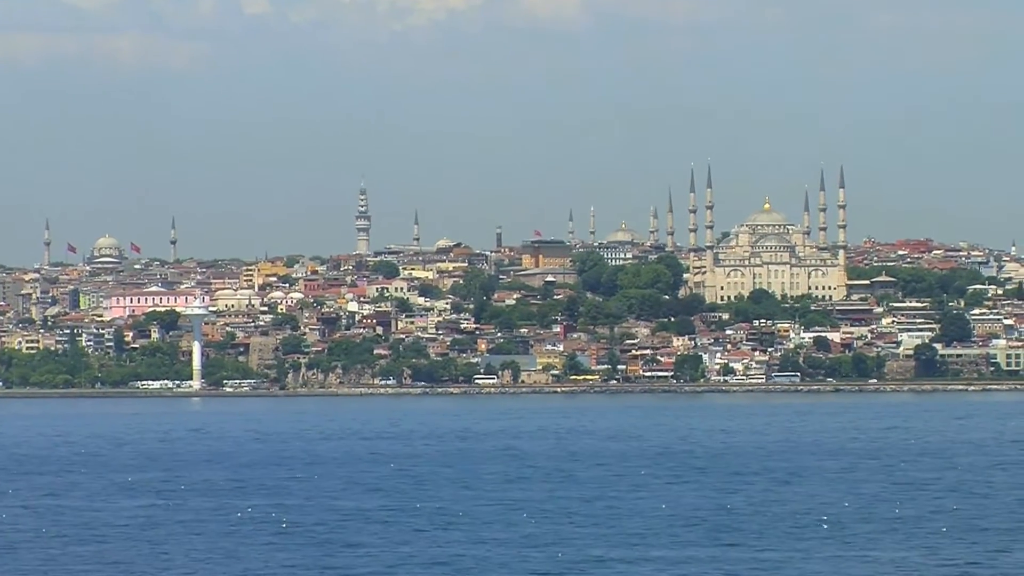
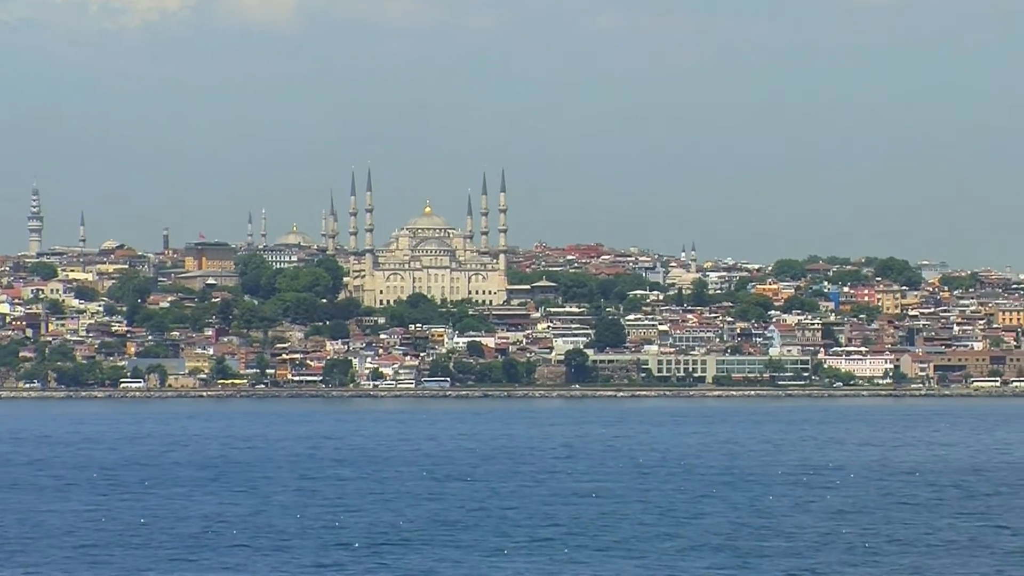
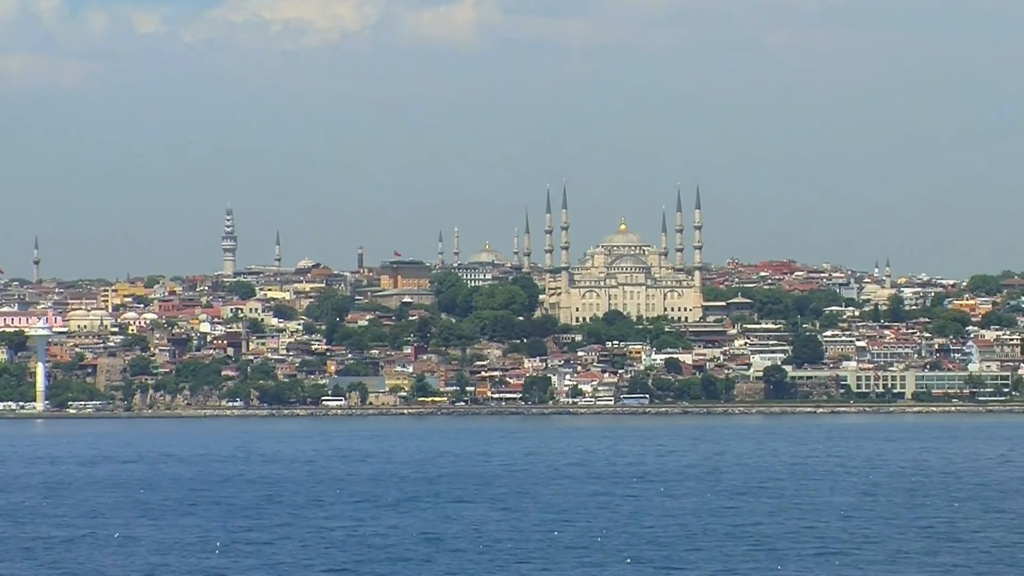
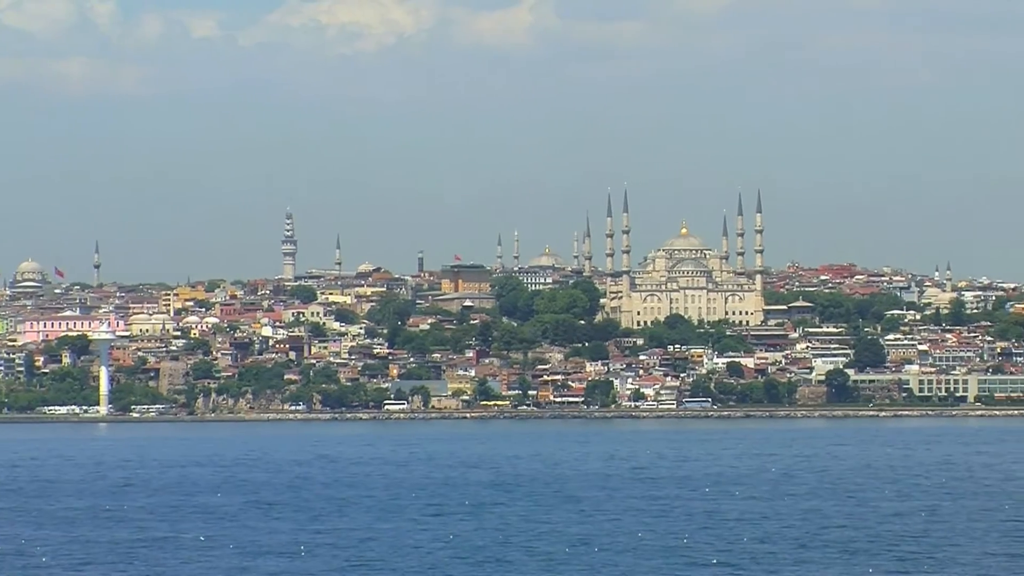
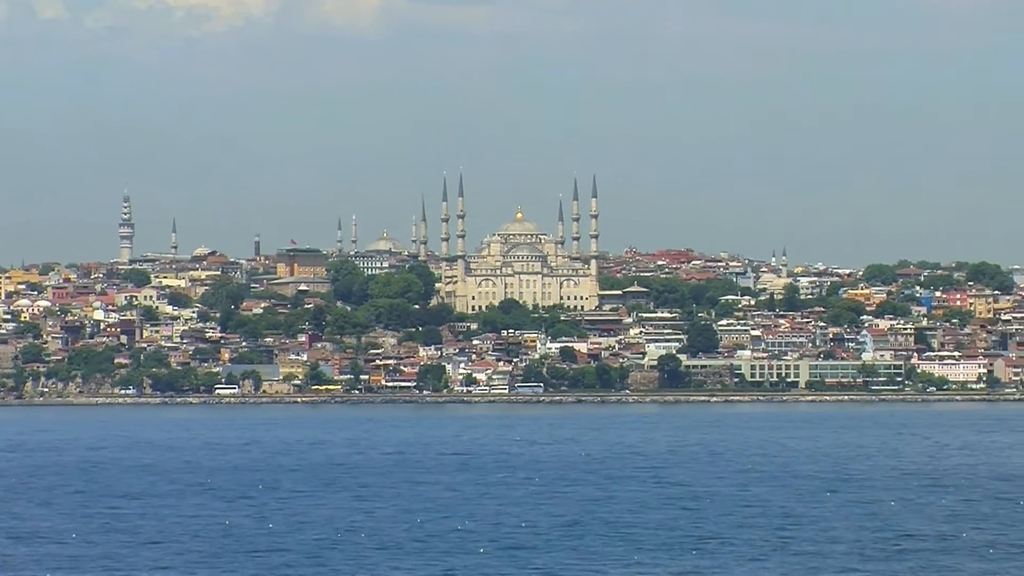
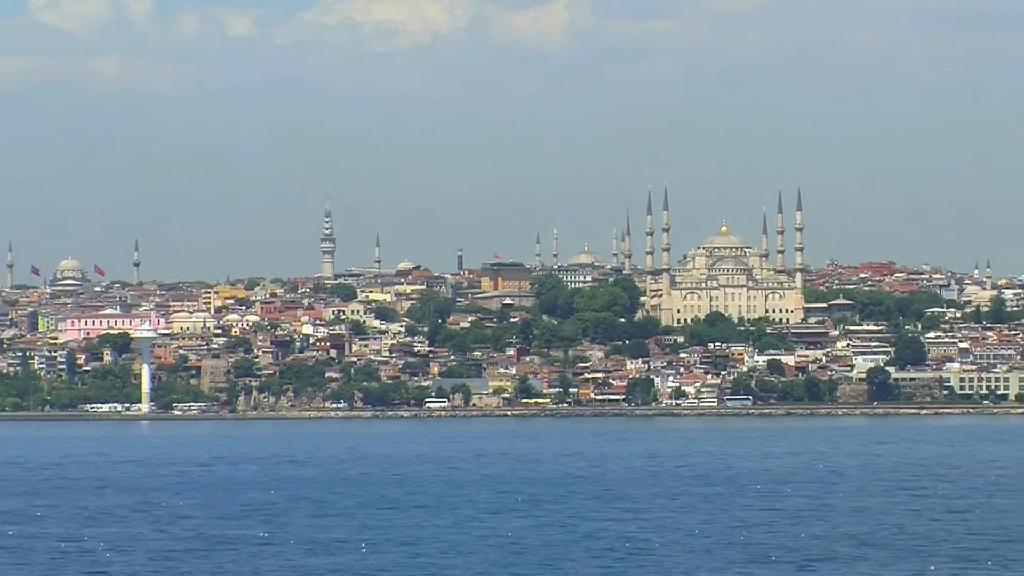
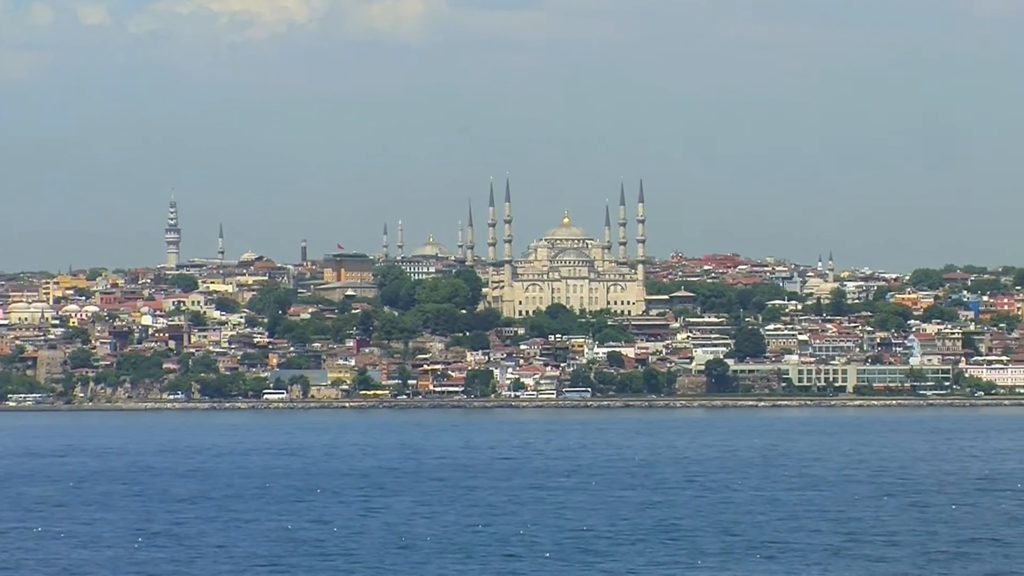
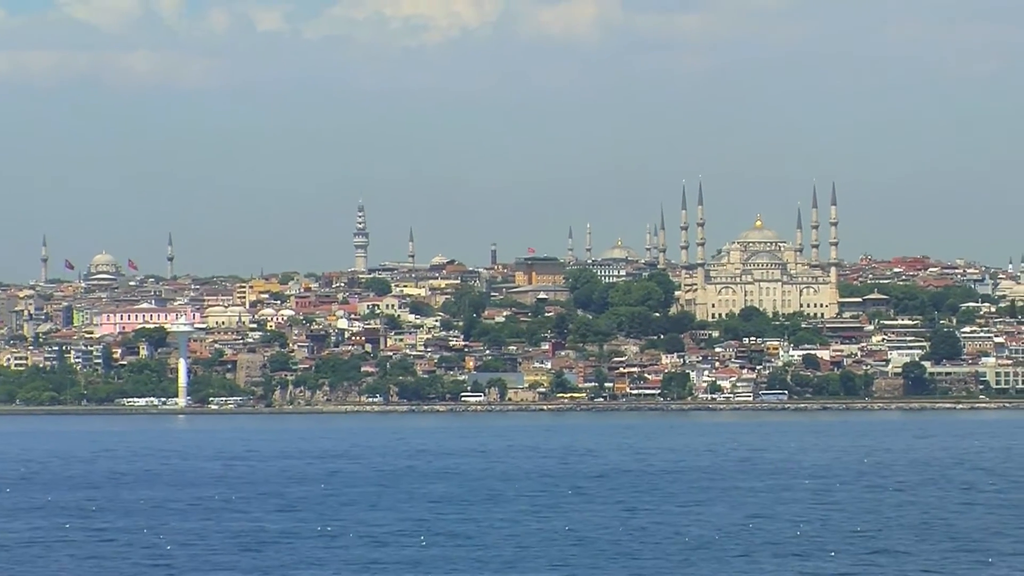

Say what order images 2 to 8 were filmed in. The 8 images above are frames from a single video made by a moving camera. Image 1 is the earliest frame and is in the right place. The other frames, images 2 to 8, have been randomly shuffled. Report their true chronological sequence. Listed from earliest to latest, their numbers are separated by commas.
8, 6, 4, 3, 7, 5, 2
